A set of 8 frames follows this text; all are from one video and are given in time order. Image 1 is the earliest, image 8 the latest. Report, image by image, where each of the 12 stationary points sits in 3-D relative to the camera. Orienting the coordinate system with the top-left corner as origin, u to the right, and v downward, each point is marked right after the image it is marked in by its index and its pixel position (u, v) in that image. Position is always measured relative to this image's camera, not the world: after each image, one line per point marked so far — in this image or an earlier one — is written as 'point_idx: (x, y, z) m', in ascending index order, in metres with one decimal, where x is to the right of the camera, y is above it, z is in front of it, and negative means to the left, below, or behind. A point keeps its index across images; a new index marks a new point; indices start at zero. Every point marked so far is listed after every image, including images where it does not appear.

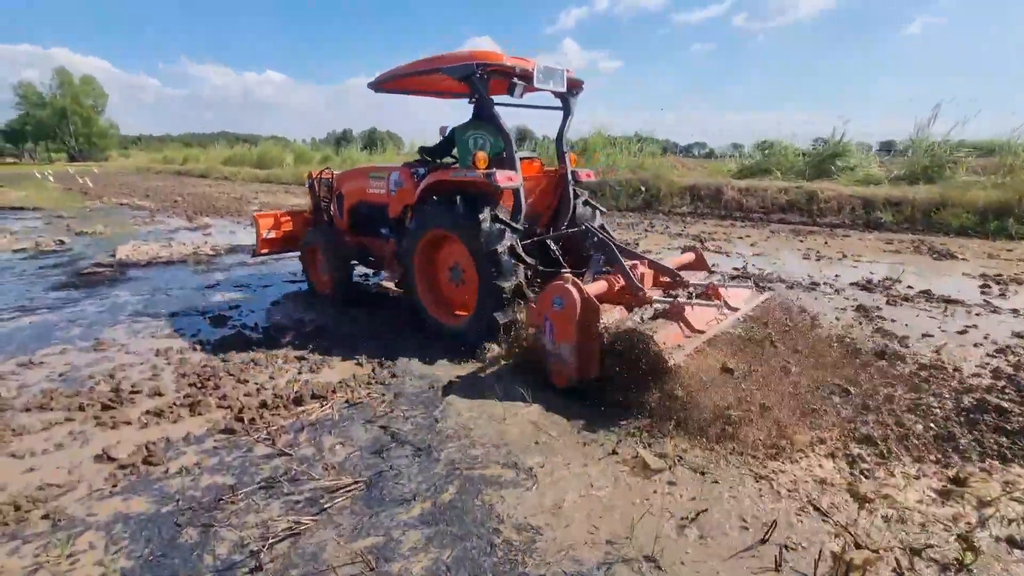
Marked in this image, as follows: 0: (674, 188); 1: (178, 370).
0: (+5.4, +3.3, +16.2) m
1: (-2.8, -0.7, +4.1) m
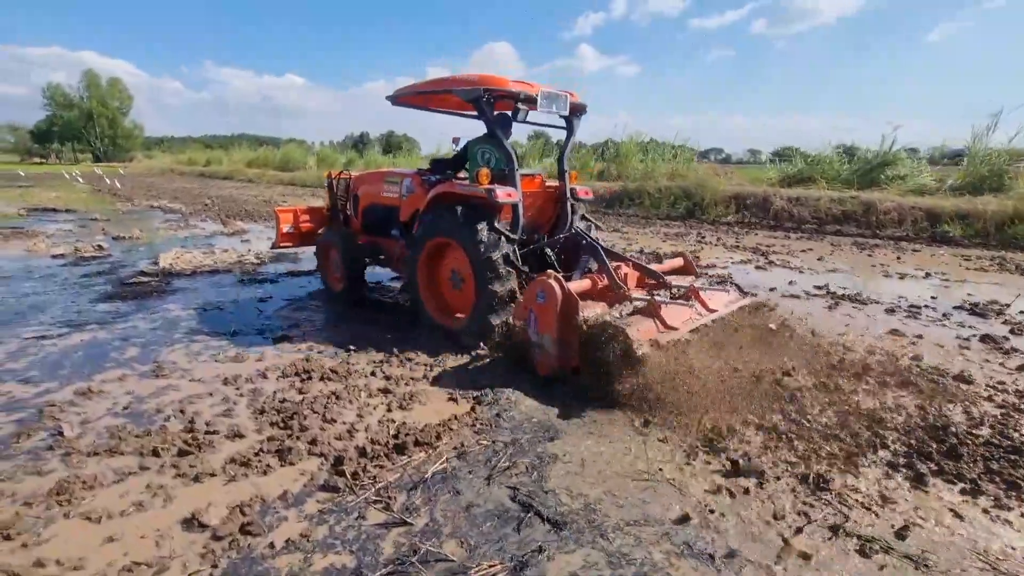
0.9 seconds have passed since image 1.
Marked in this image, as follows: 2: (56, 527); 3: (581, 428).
0: (+6.6, +2.9, +15.6) m
1: (-1.9, -0.9, +3.7) m
2: (-2.3, -1.2, +2.5) m
3: (+0.5, -0.9, +3.3) m
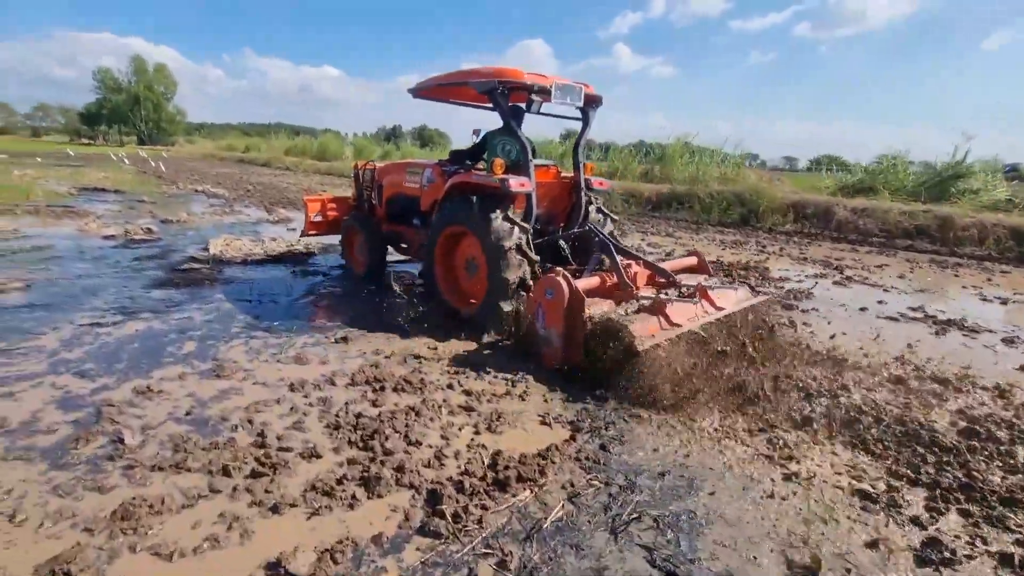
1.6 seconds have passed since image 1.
0: (+8.0, +2.5, +14.8) m
1: (-1.3, -0.9, +3.3) m
2: (-1.7, -1.2, +2.1) m
3: (+1.1, -1.1, +2.8) m
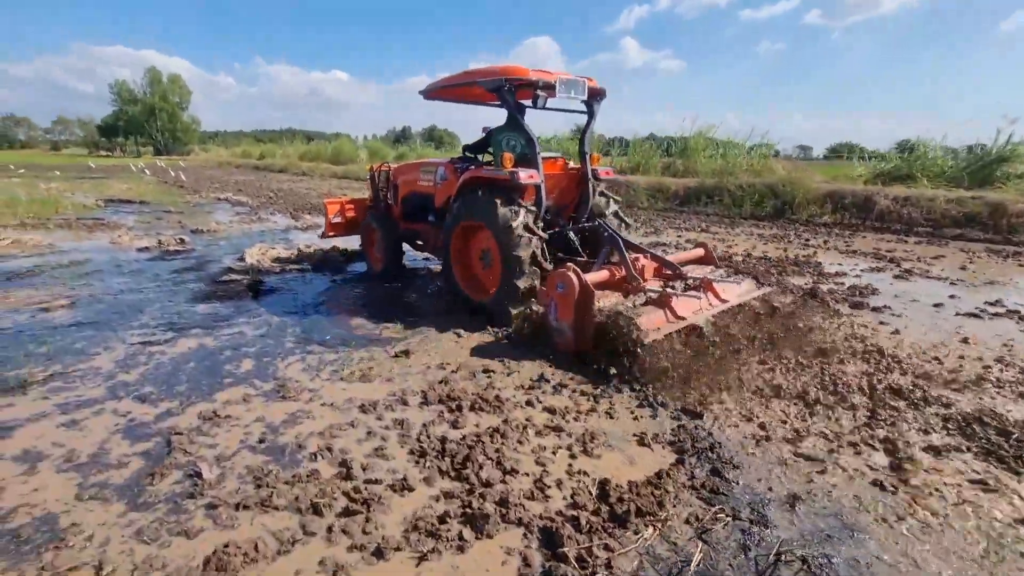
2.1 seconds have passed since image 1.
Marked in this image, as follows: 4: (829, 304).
0: (+8.8, +2.7, +14.3) m
1: (-0.7, -1.0, +3.1) m
2: (-1.1, -1.3, +1.9) m
3: (+1.7, -1.1, +2.5) m
4: (+3.9, -0.2, +6.0) m
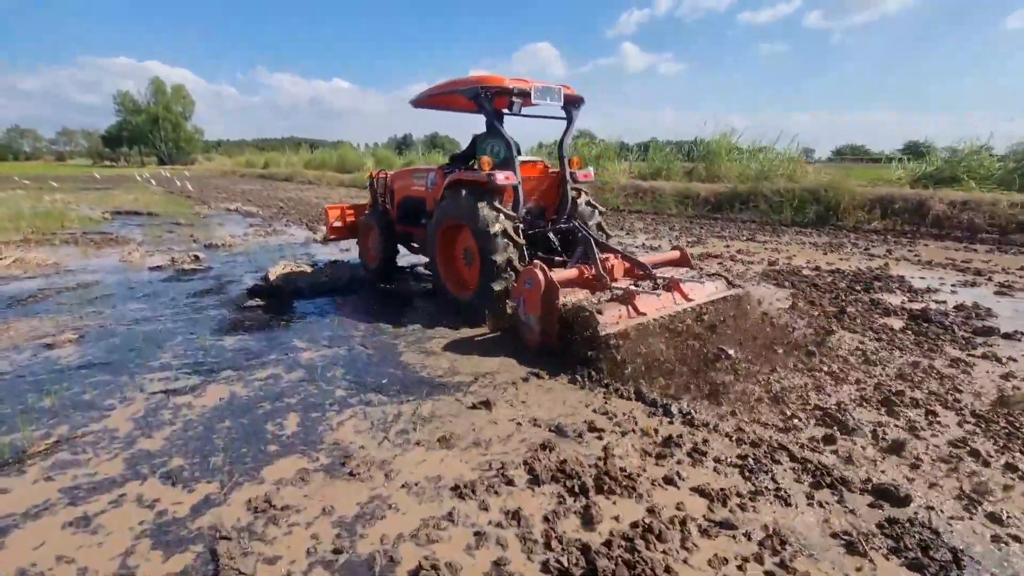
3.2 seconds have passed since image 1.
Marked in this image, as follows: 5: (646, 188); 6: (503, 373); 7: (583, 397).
0: (+9.6, +2.4, +13.5) m
1: (+0.1, -1.2, +2.3) m
2: (-0.4, -1.5, +1.1) m
3: (+2.5, -1.3, +1.7) m
4: (+4.7, -0.4, +5.2) m
5: (+5.0, +3.7, +18.3) m
6: (-0.1, -0.7, +4.3) m
7: (+0.6, -0.8, +3.8) m
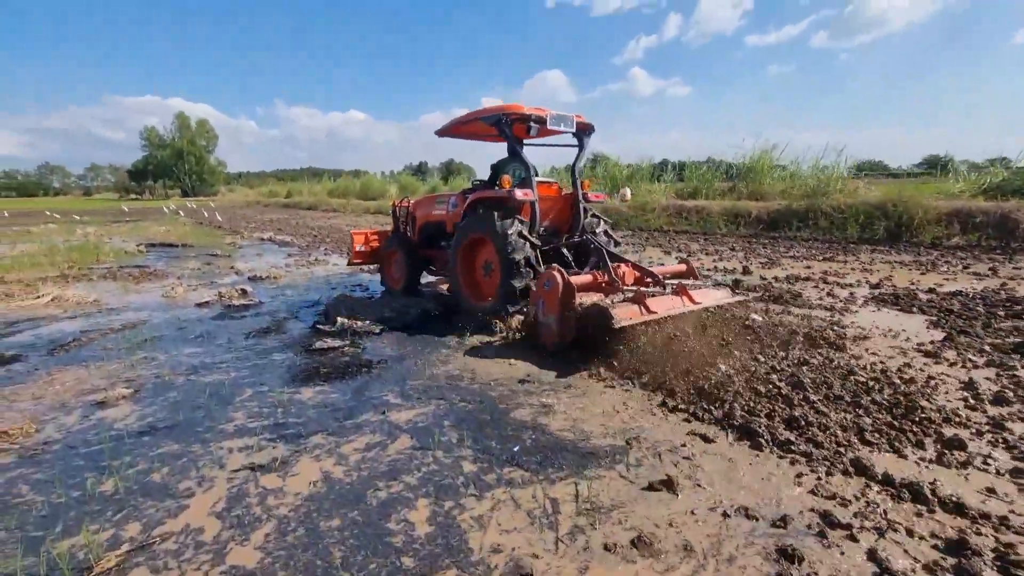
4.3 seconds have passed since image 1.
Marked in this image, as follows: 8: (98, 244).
0: (+10.8, +1.9, +12.6) m
1: (+1.1, -1.4, +1.4) m
2: (+0.6, -1.7, +0.3) m
3: (+3.5, -1.4, +0.8) m
4: (+5.8, -0.7, +4.2) m
5: (+6.4, +2.9, +17.6) m
6: (+1.0, -1.0, +3.4) m
7: (+1.6, -1.1, +2.9) m
8: (-13.7, +1.5, +16.2) m
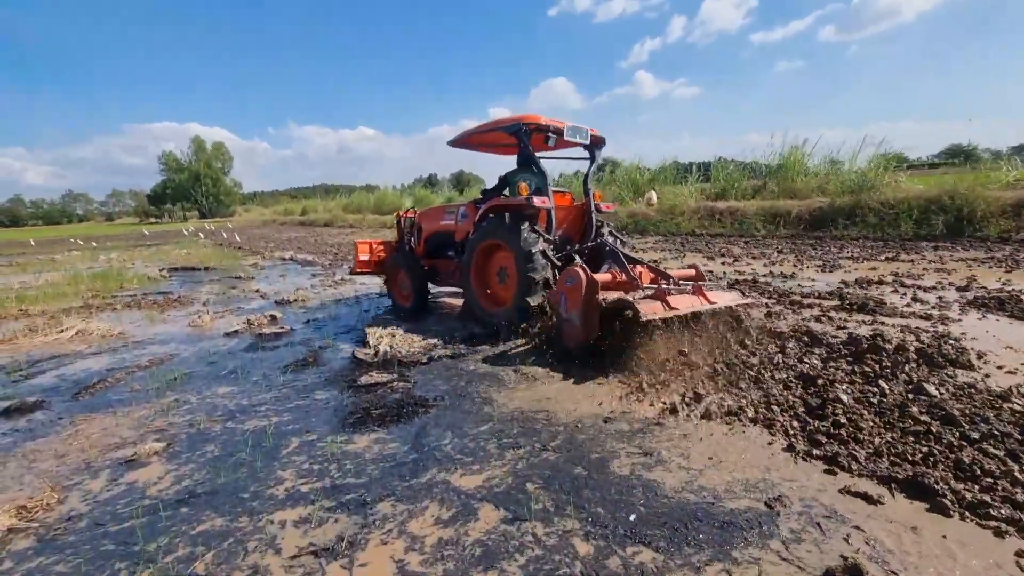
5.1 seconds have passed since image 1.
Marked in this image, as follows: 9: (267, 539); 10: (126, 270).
0: (+11.6, +1.9, +11.7) m
1: (+1.7, -1.5, +0.8) m
2: (+1.2, -1.8, -0.4) m
3: (+4.1, -1.4, +0.1) m
4: (+6.4, -0.7, +3.5) m
5: (+7.3, +2.7, +16.8) m
6: (+1.6, -1.2, +2.8) m
7: (+2.2, -1.2, +2.3) m
8: (-12.8, +0.6, +16.0) m
9: (-1.3, -1.3, +2.6) m
10: (-12.8, +0.6, +16.2) m
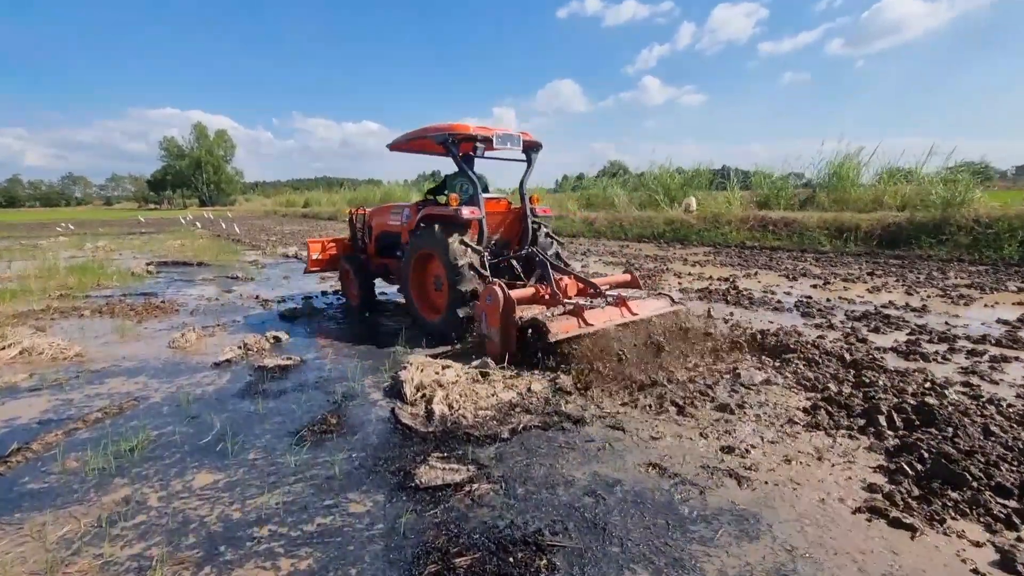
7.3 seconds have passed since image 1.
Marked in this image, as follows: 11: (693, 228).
0: (+12.6, +1.2, +10.0) m
1: (+2.6, -1.9, -1.0) m
2: (+2.1, -2.2, -2.1) m
3: (+5.0, -1.9, -1.6) m
4: (+7.3, -1.2, +1.8) m
5: (+8.3, +2.1, +15.1) m
6: (+2.5, -1.5, +1.1) m
7: (+3.1, -1.6, +0.5) m
8: (-11.9, +0.7, +14.2) m
9: (-0.4, -1.6, +0.9) m
10: (-11.9, +0.8, +14.4) m
11: (+6.2, +2.1, +16.8) m
